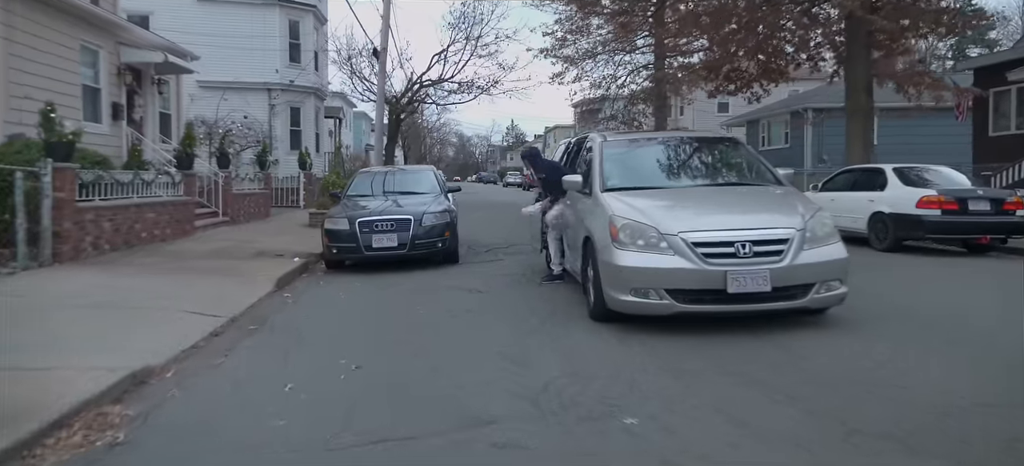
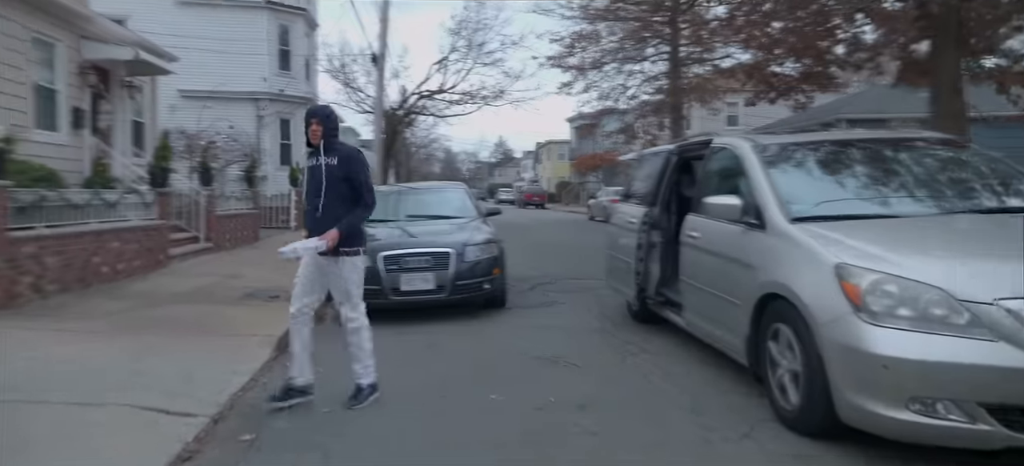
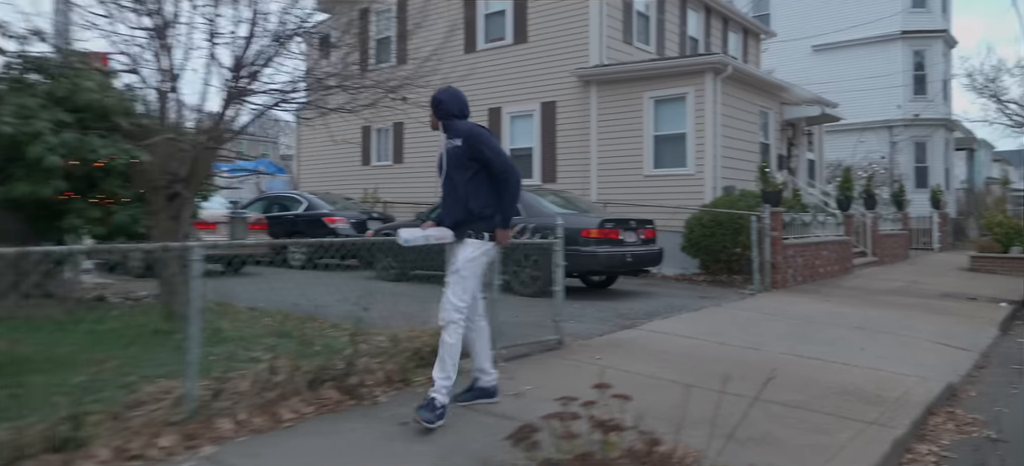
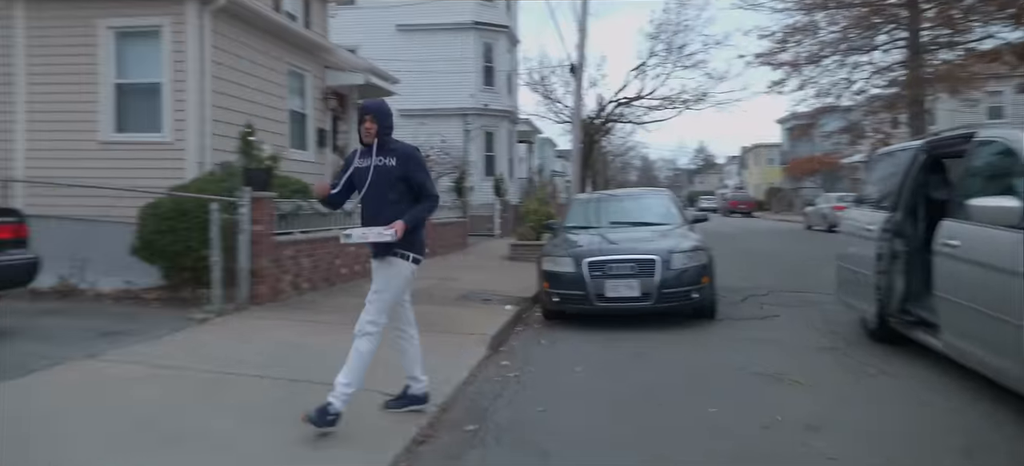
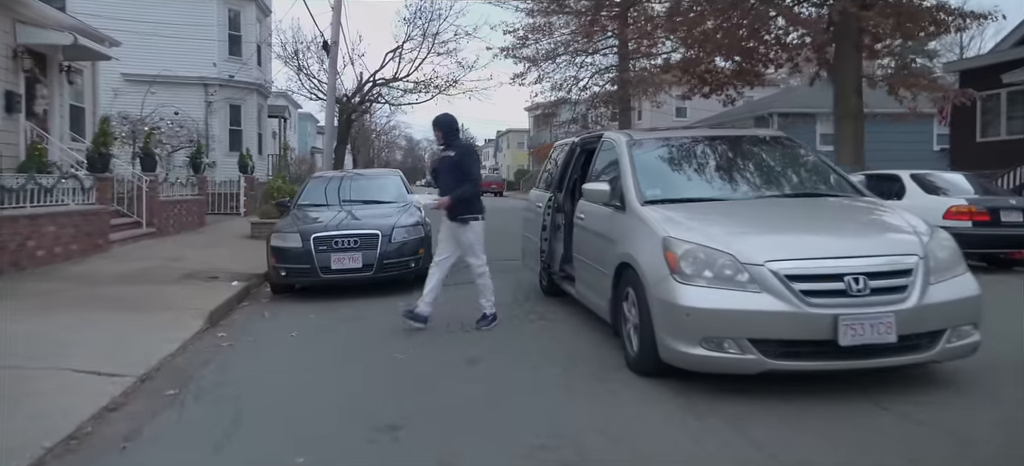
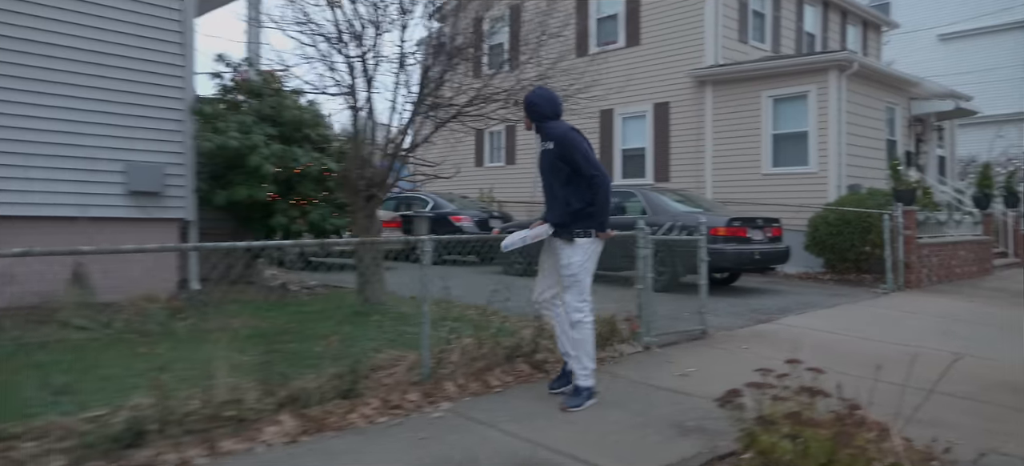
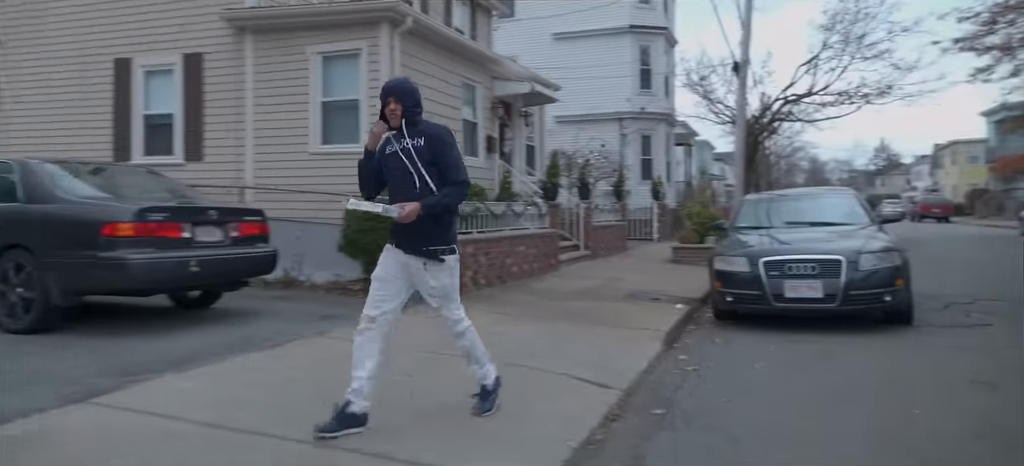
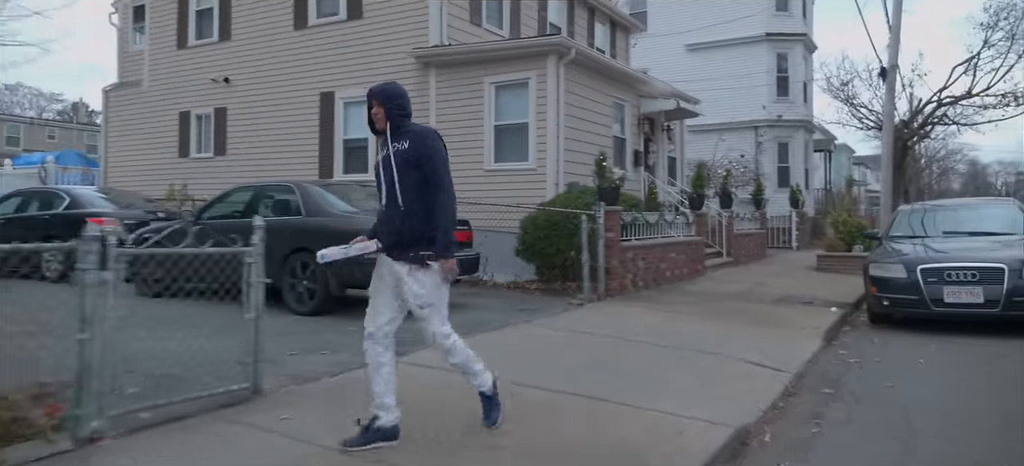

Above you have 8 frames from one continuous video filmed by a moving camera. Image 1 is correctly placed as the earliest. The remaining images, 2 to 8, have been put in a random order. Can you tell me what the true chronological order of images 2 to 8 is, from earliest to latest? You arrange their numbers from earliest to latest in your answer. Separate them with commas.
5, 2, 4, 7, 8, 3, 6
